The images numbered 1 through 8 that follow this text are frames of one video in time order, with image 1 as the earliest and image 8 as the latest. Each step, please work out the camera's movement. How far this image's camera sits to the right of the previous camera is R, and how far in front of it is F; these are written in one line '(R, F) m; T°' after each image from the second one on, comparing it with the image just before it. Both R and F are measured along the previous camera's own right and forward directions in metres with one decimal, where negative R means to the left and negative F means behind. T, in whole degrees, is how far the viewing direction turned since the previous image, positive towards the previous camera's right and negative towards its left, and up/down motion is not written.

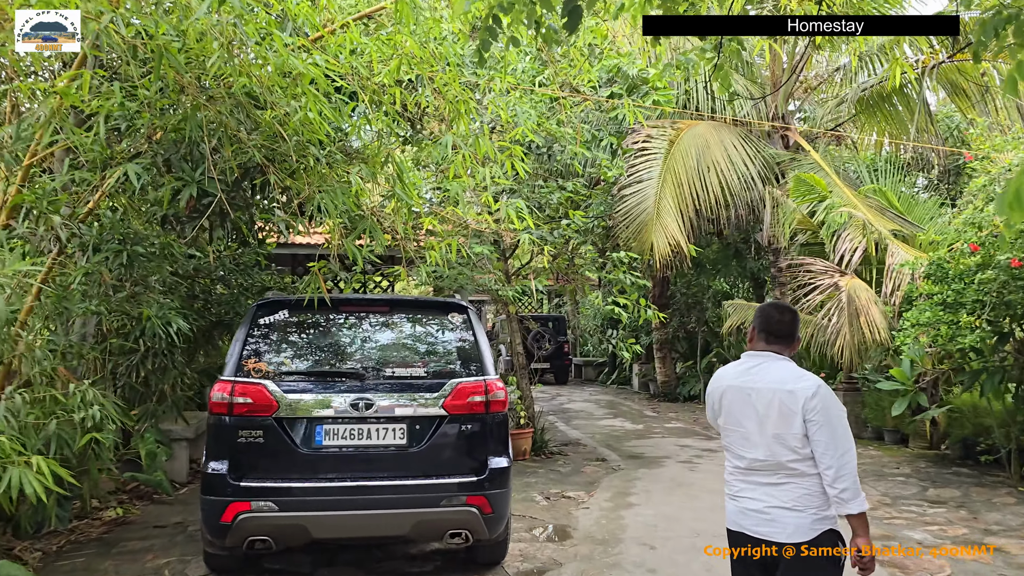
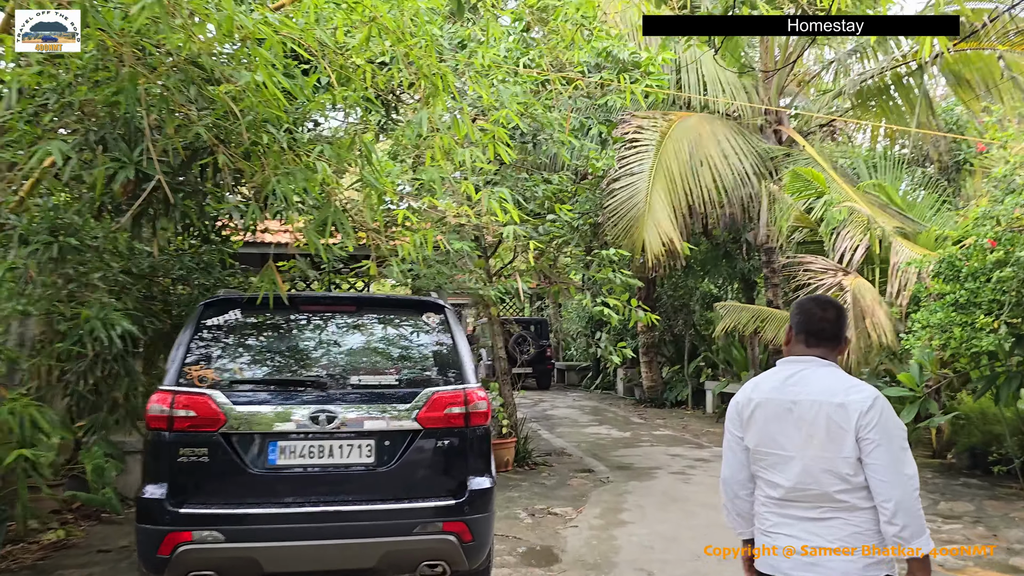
(0.0, +0.5) m; +1°
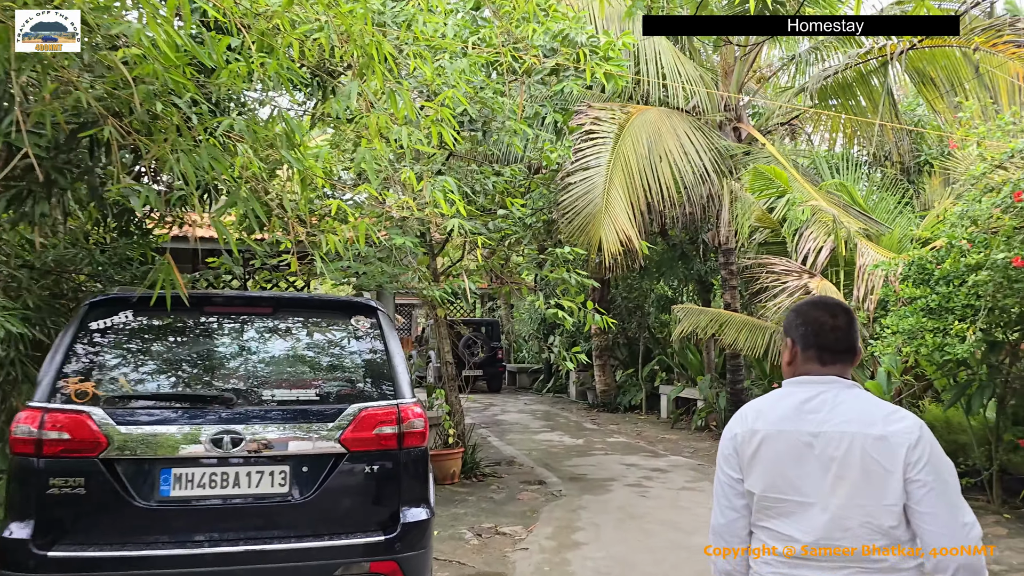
(0.0, +0.5) m; +3°
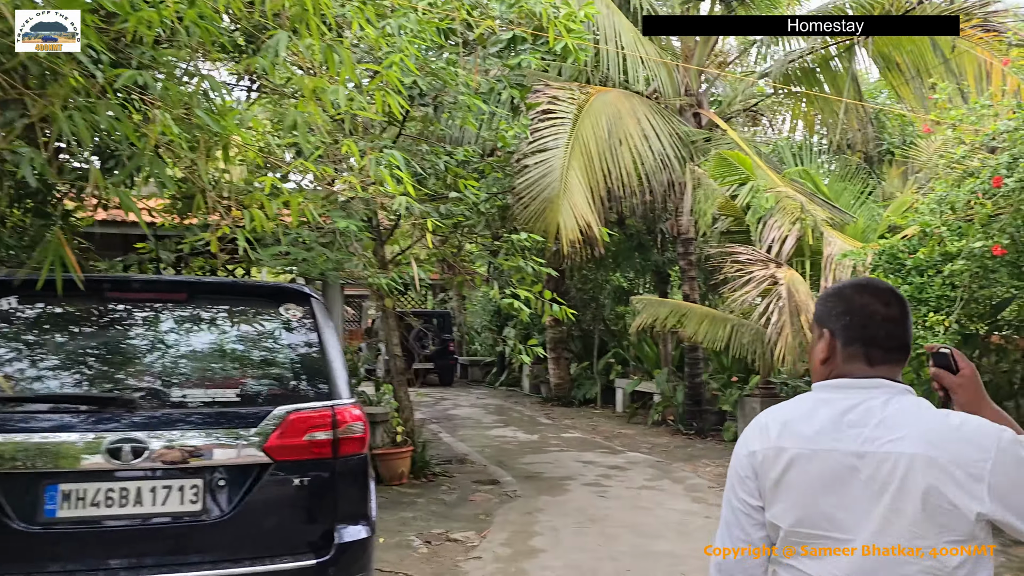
(0.0, +0.4) m; +3°
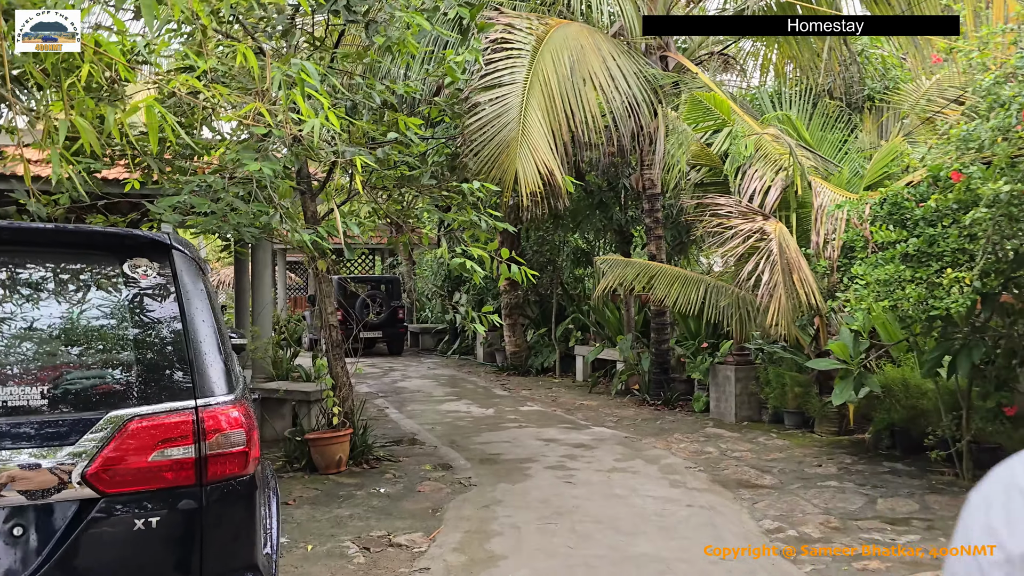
(0.0, +0.8) m; +3°
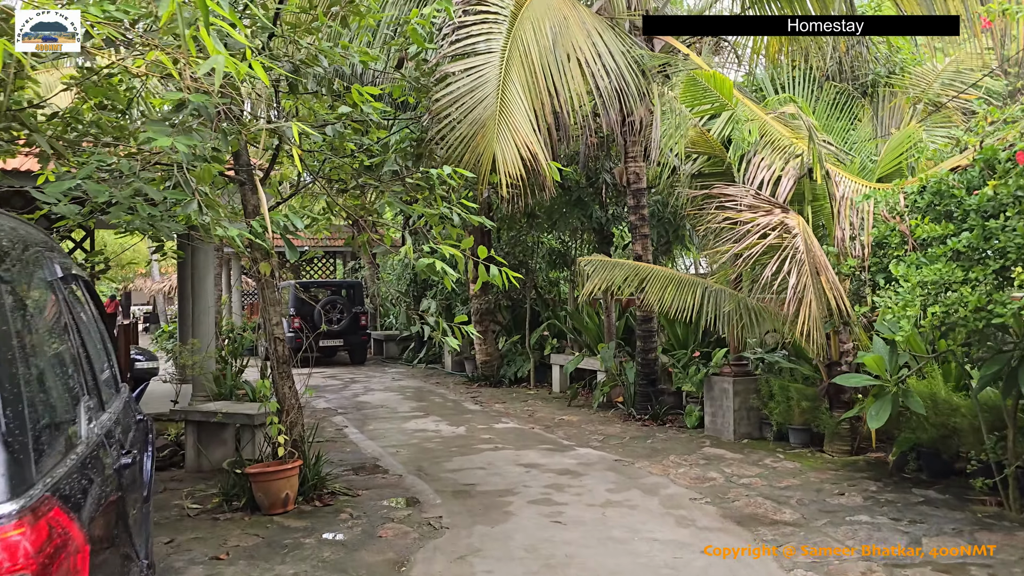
(-0.1, +0.8) m; +2°
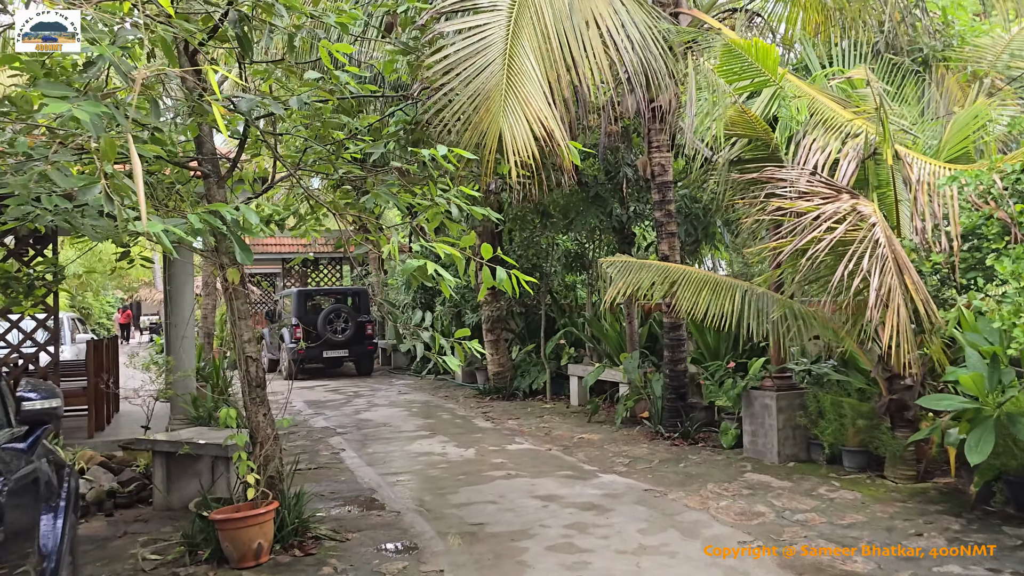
(0.0, +0.8) m; -1°
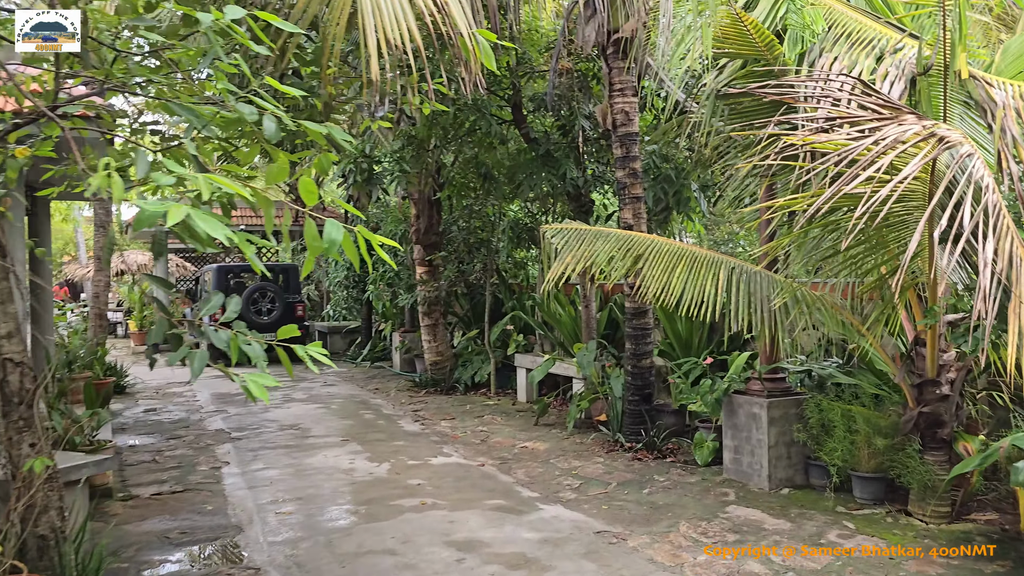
(+0.2, +1.4) m; +2°
